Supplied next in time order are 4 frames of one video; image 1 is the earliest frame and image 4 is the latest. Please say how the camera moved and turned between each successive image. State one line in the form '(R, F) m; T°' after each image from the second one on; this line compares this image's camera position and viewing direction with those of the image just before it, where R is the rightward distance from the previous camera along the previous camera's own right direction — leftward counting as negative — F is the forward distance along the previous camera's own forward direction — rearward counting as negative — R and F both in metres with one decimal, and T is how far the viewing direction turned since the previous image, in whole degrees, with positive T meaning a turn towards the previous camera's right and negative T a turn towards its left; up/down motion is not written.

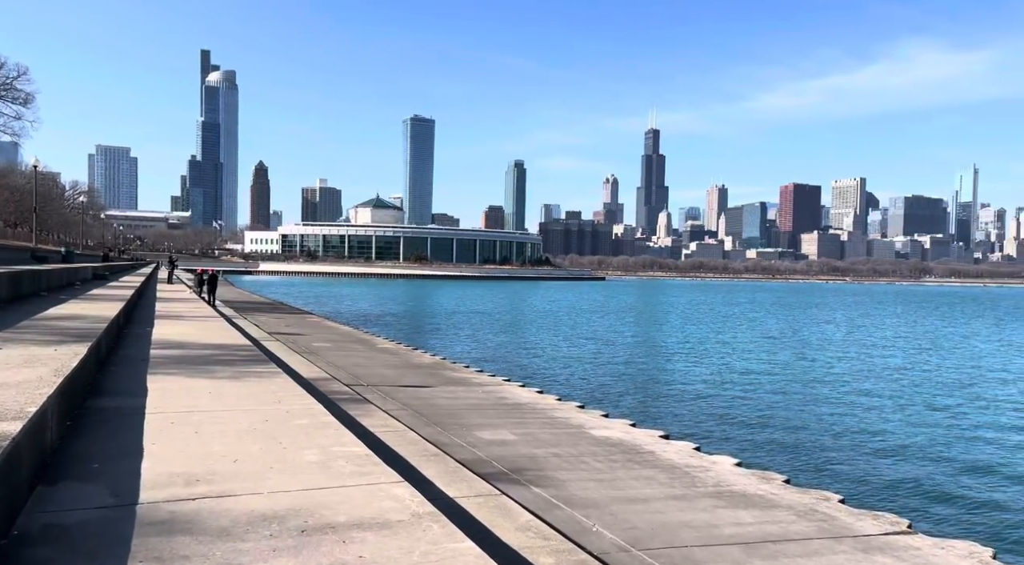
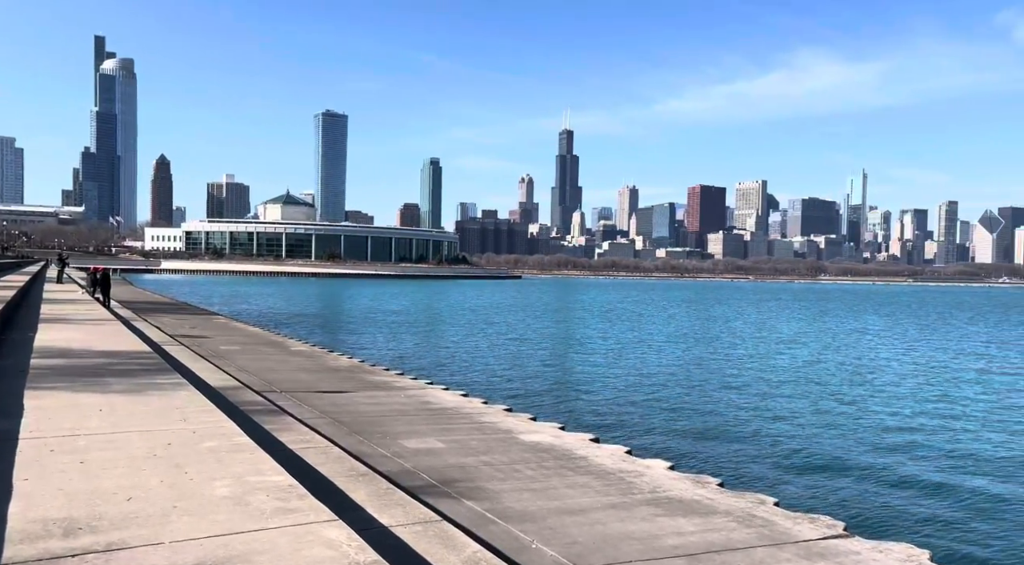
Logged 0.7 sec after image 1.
(-0.2, +0.6) m; +6°
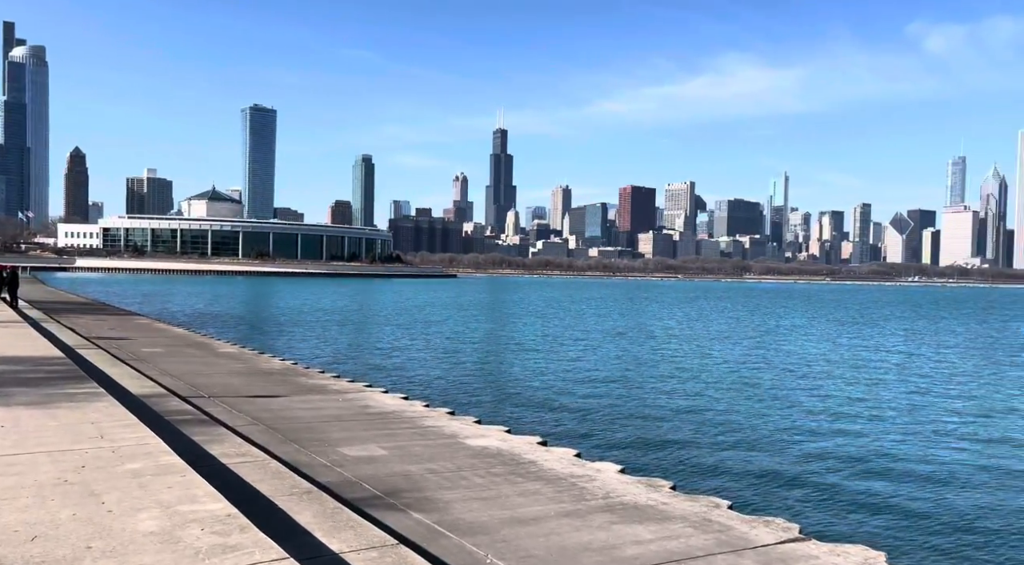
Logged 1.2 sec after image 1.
(-0.2, +0.5) m; +5°
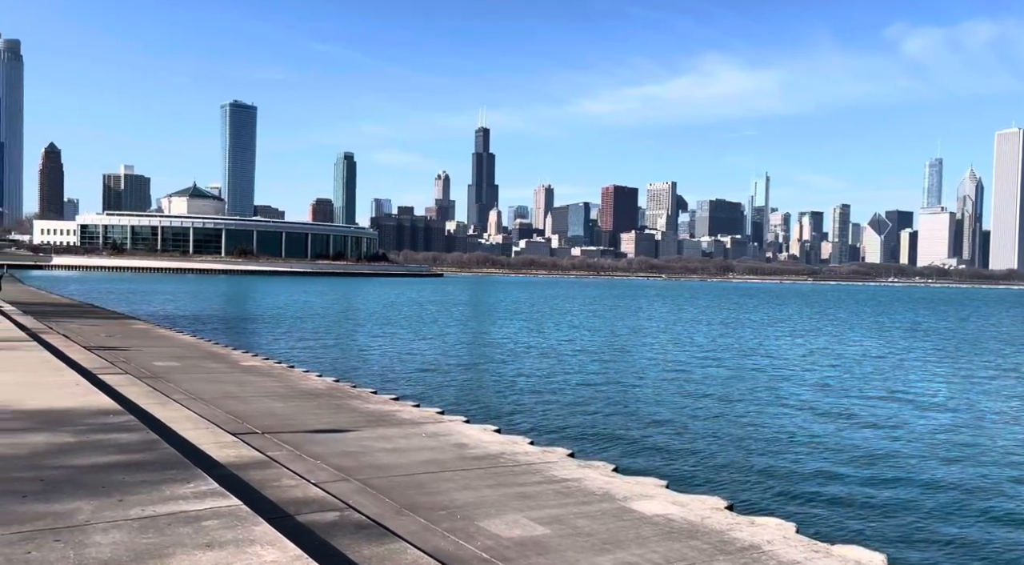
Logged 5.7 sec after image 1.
(-2.4, +3.2) m; +1°
